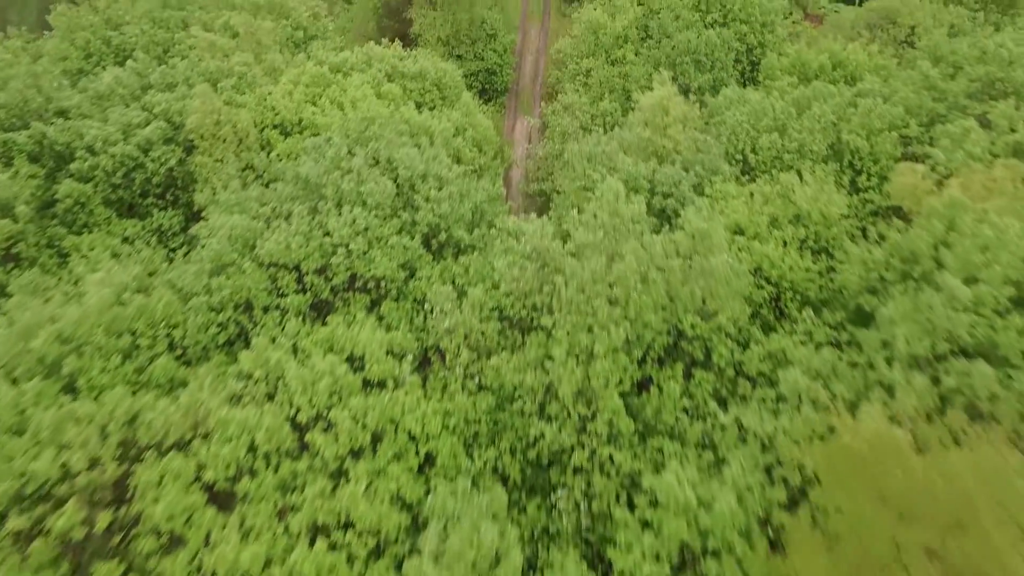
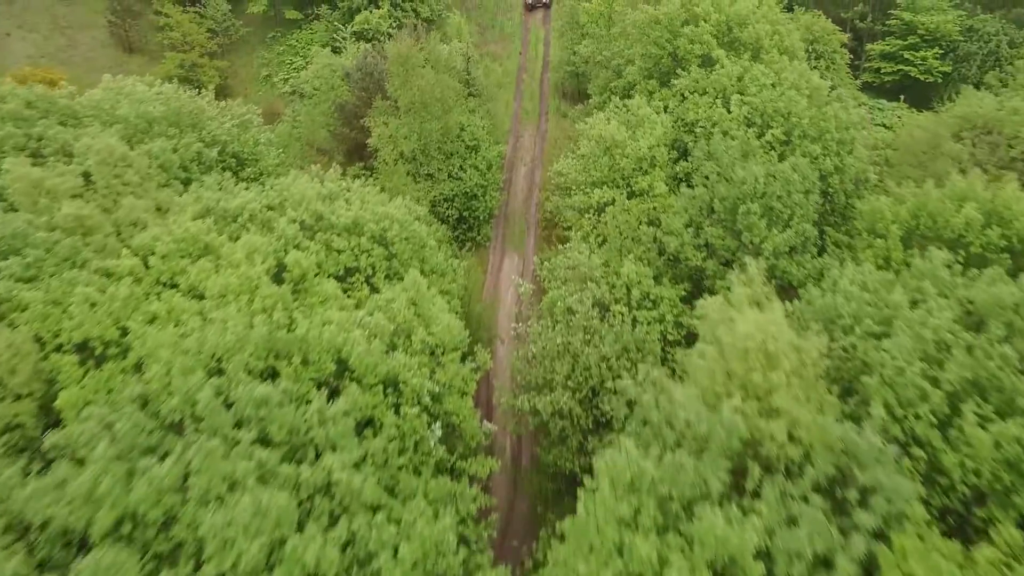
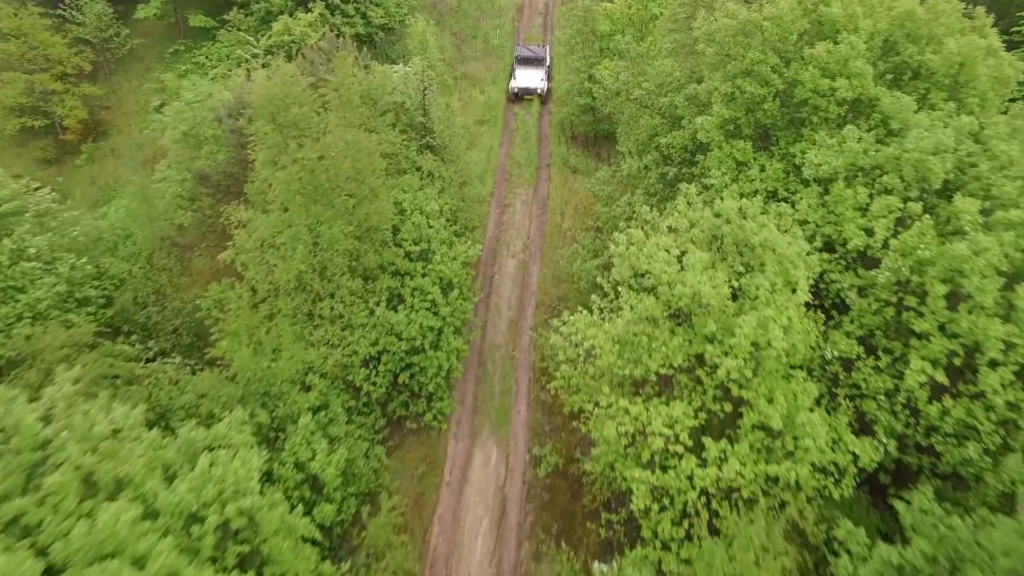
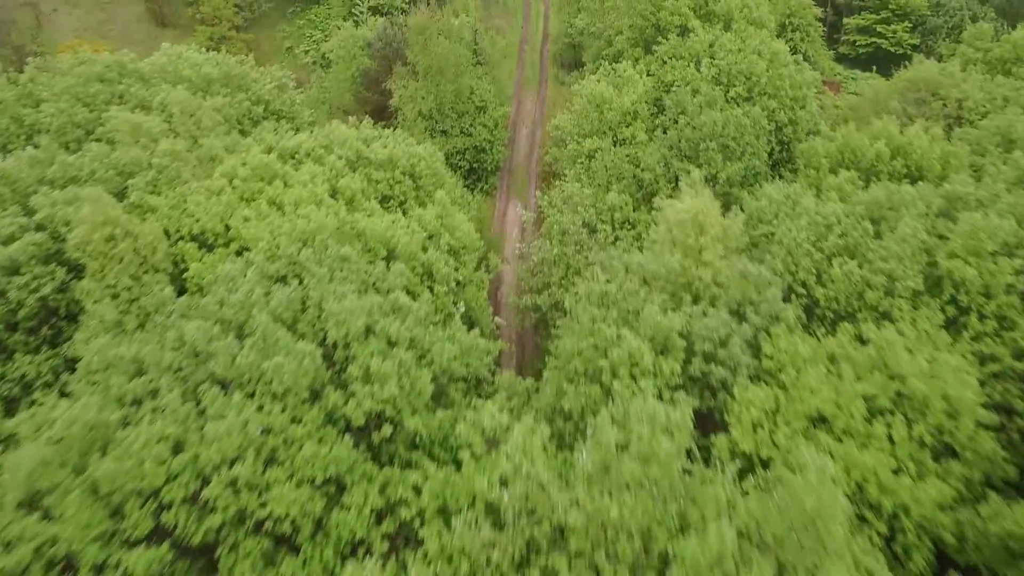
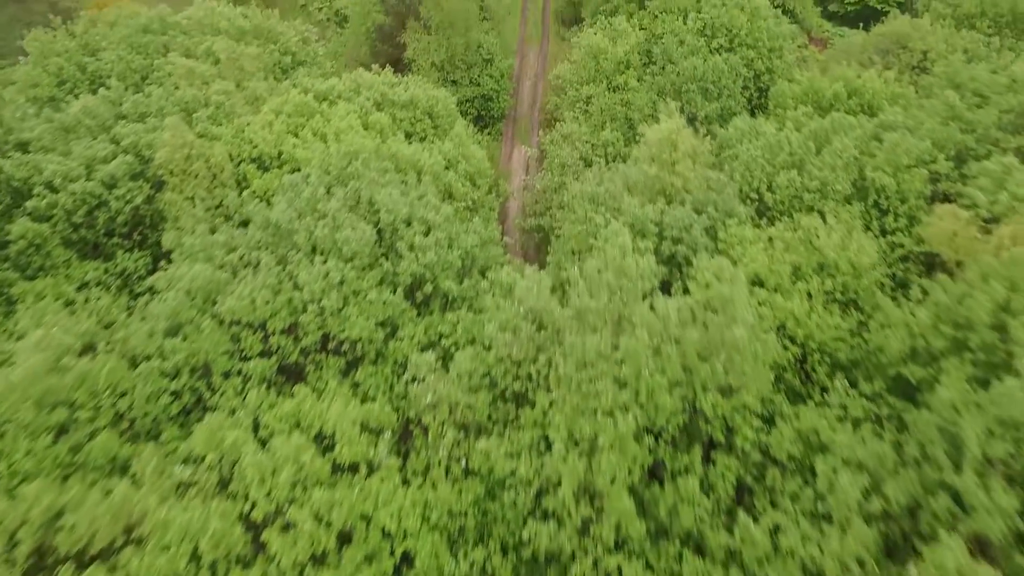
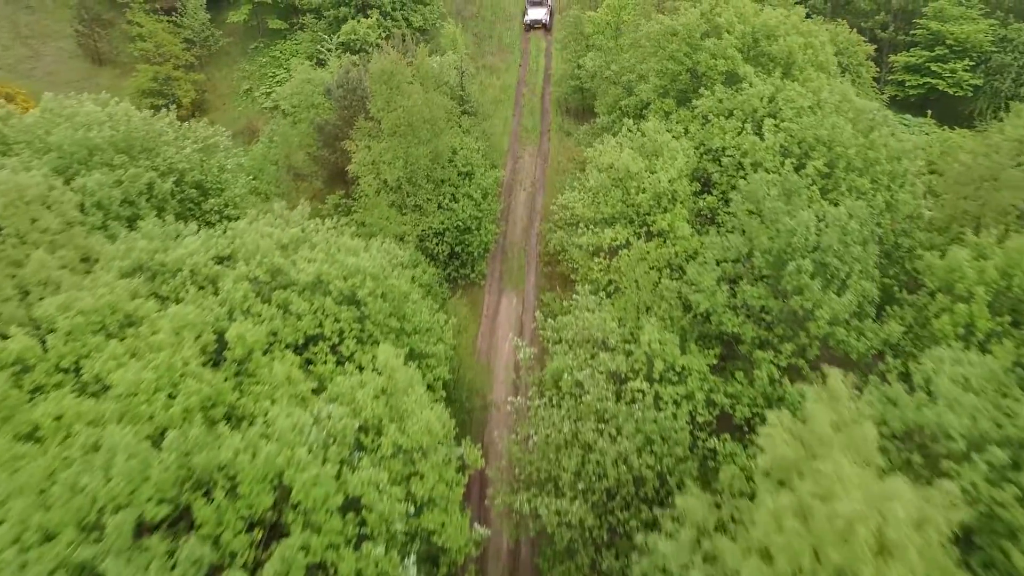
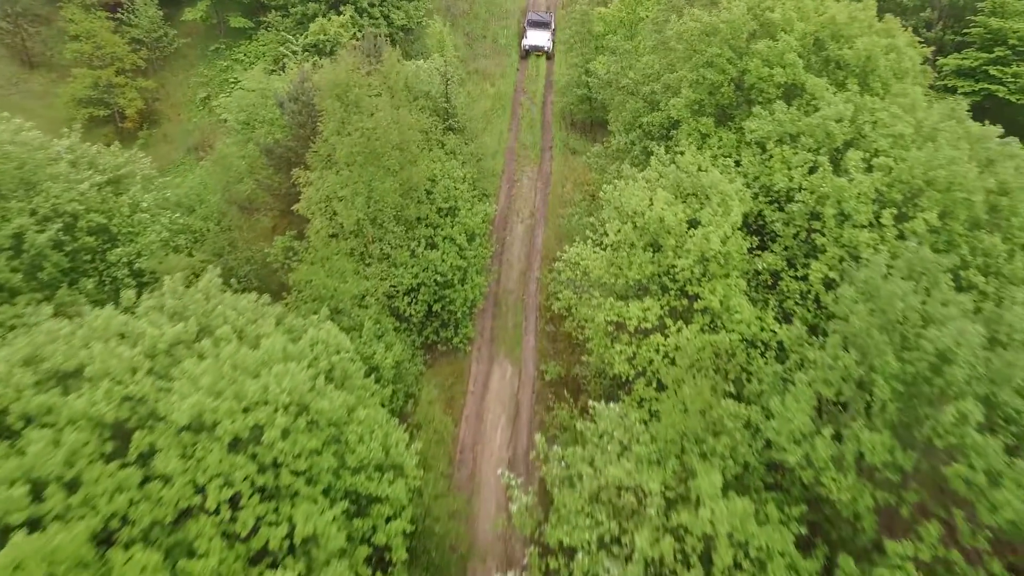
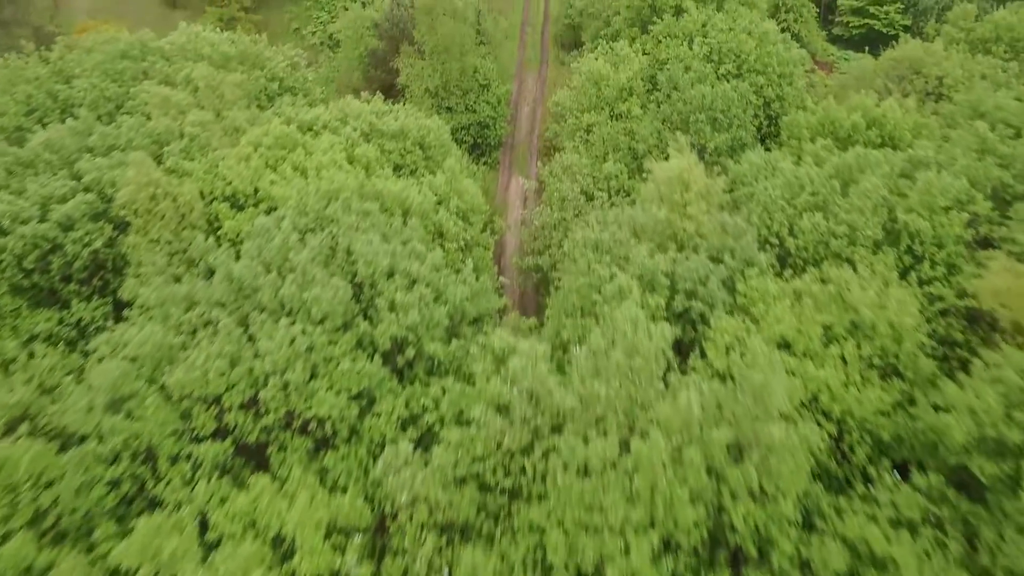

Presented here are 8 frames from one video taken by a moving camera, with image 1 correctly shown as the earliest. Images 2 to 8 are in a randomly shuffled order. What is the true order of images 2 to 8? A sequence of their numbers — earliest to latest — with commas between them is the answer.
5, 8, 4, 2, 6, 7, 3
